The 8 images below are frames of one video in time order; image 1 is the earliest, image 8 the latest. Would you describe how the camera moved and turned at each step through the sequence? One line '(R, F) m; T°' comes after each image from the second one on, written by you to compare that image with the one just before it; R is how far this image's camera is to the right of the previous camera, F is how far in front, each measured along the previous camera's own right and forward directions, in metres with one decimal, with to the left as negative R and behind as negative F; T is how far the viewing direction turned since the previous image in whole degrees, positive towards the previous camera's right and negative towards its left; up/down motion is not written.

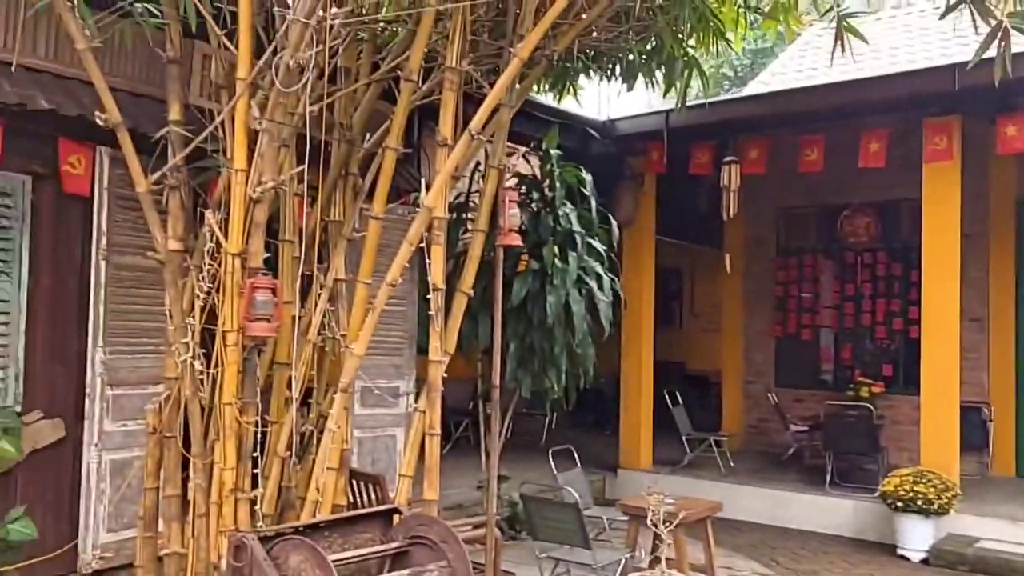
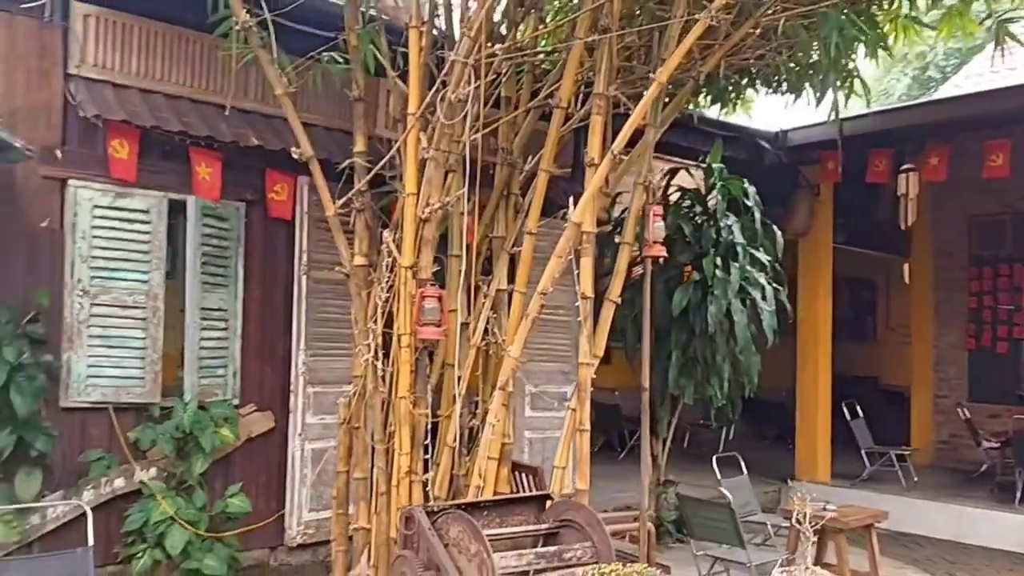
(+0.2, -0.3) m; -12°
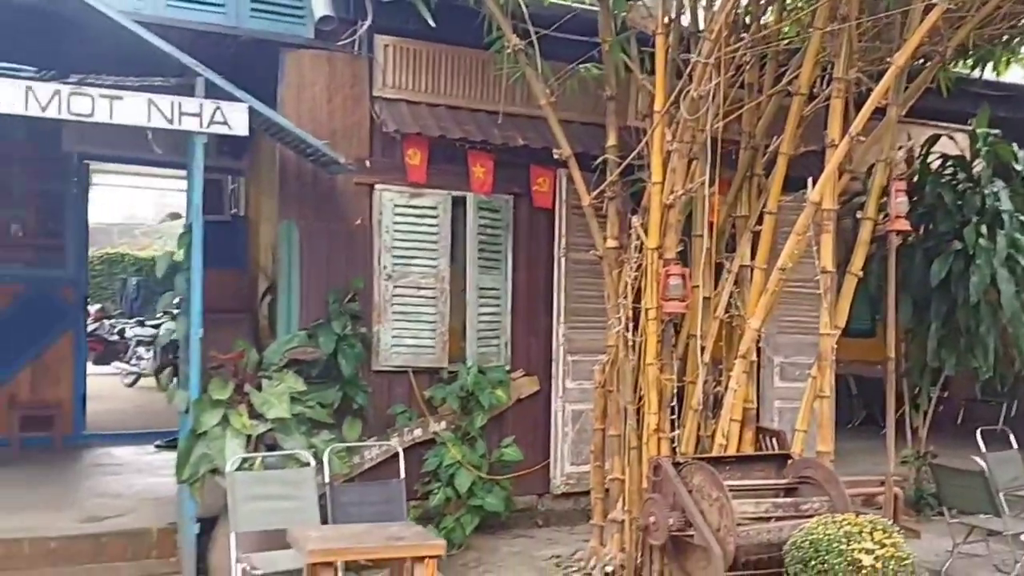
(+0.1, -0.5) m; -17°
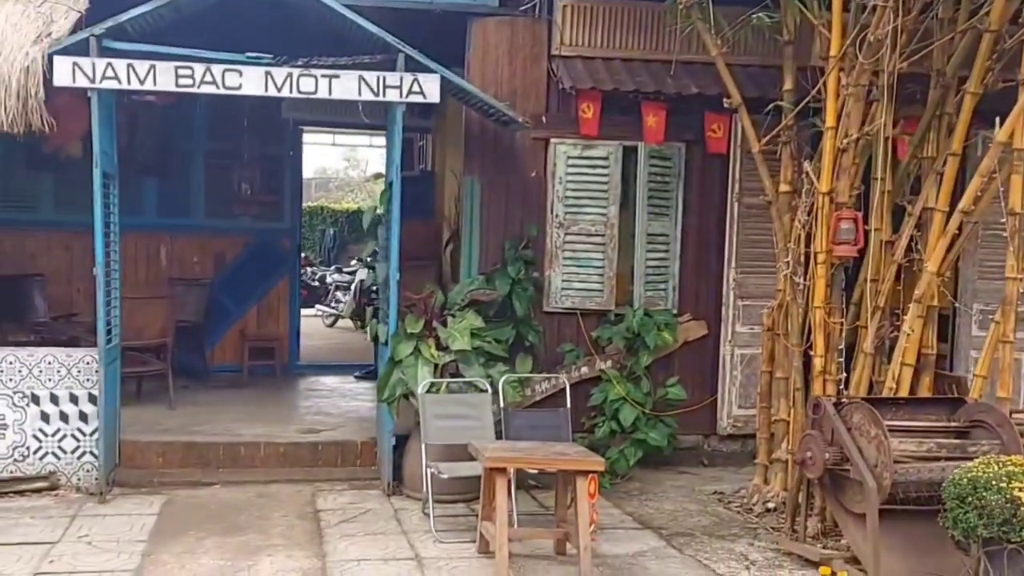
(0.0, -0.3) m; -11°
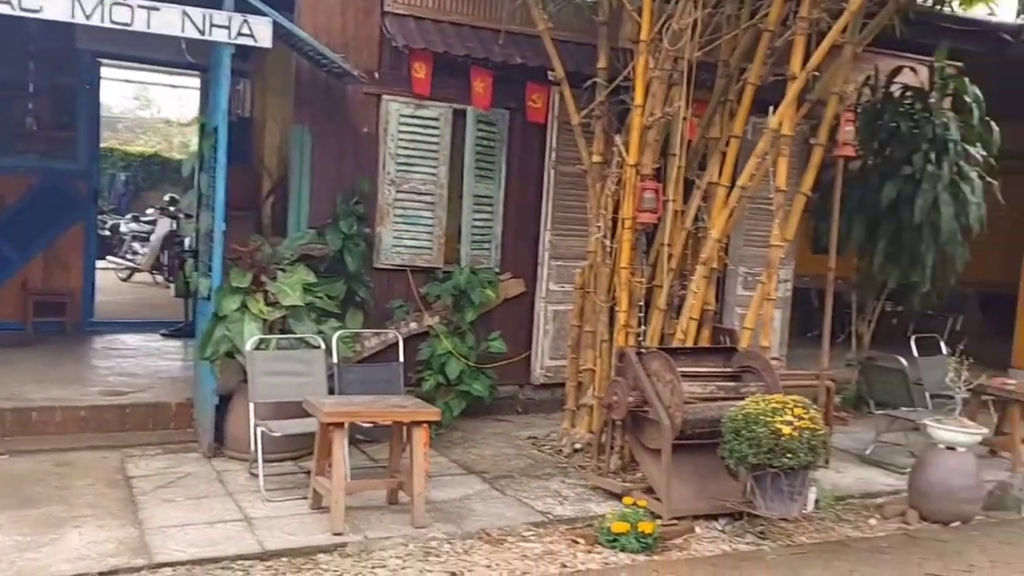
(-0.1, -0.3) m; +12°
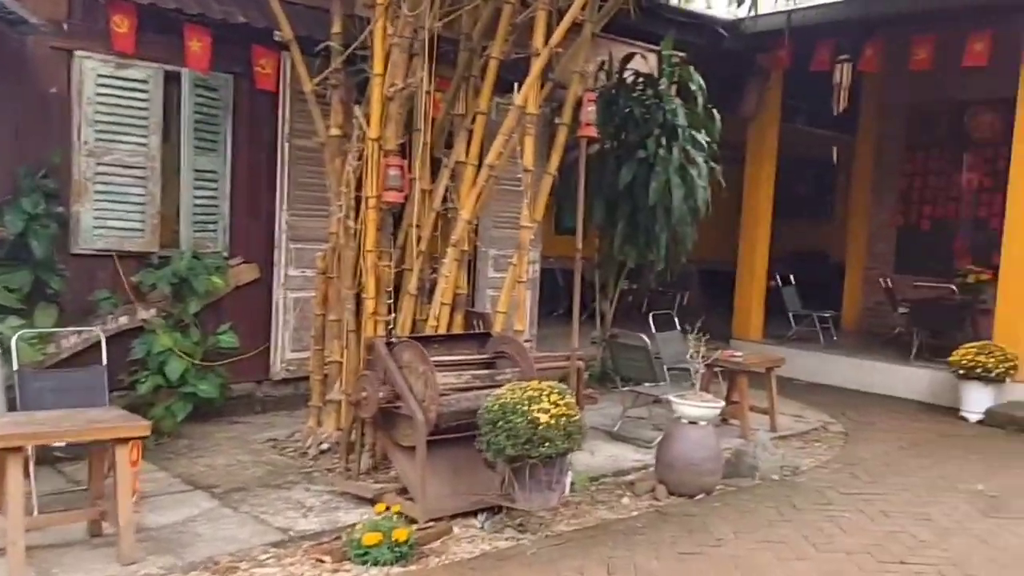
(0.0, +0.3) m; +17°
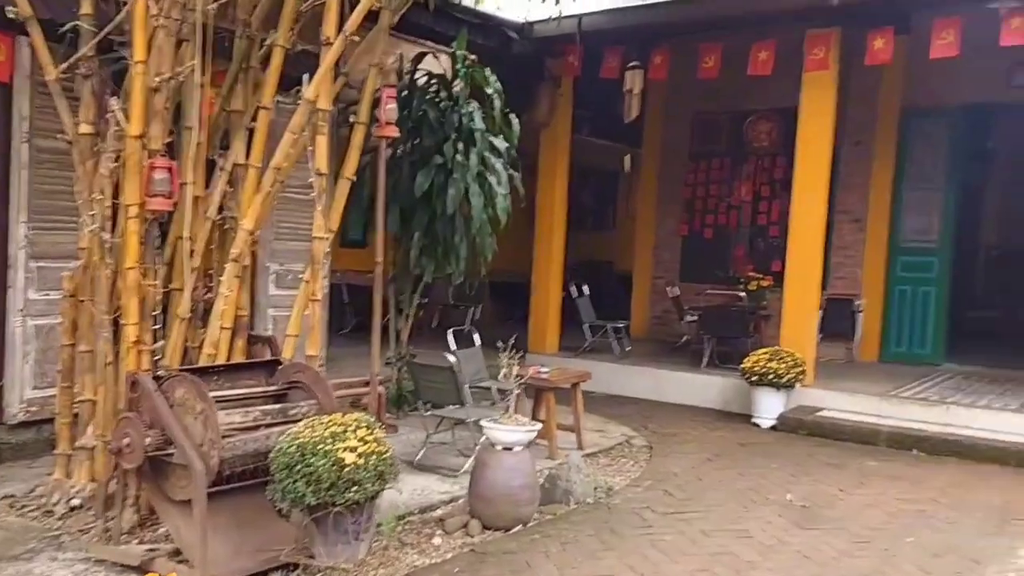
(0.0, +0.4) m; +14°
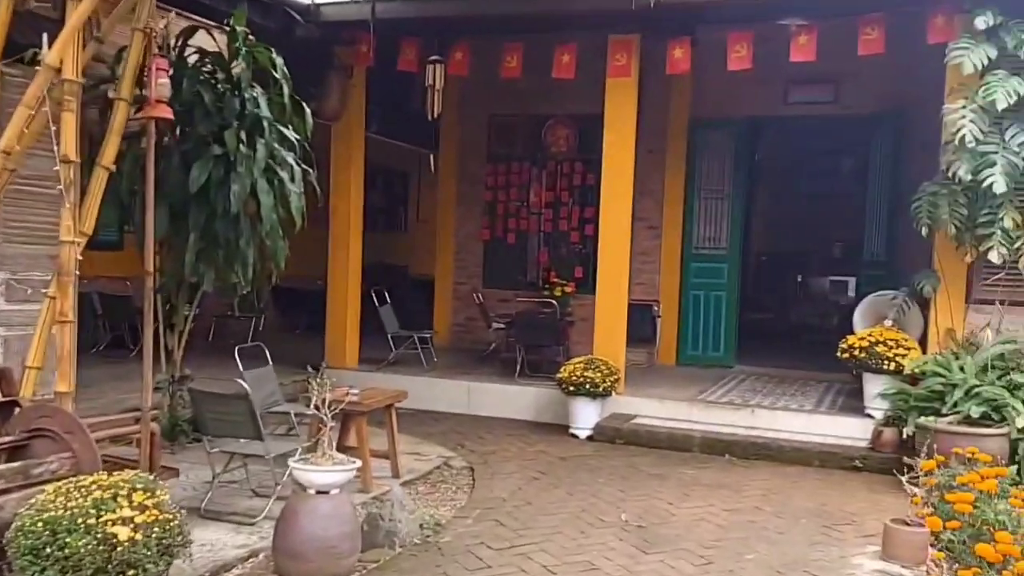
(-0.1, +0.6) m; +14°
